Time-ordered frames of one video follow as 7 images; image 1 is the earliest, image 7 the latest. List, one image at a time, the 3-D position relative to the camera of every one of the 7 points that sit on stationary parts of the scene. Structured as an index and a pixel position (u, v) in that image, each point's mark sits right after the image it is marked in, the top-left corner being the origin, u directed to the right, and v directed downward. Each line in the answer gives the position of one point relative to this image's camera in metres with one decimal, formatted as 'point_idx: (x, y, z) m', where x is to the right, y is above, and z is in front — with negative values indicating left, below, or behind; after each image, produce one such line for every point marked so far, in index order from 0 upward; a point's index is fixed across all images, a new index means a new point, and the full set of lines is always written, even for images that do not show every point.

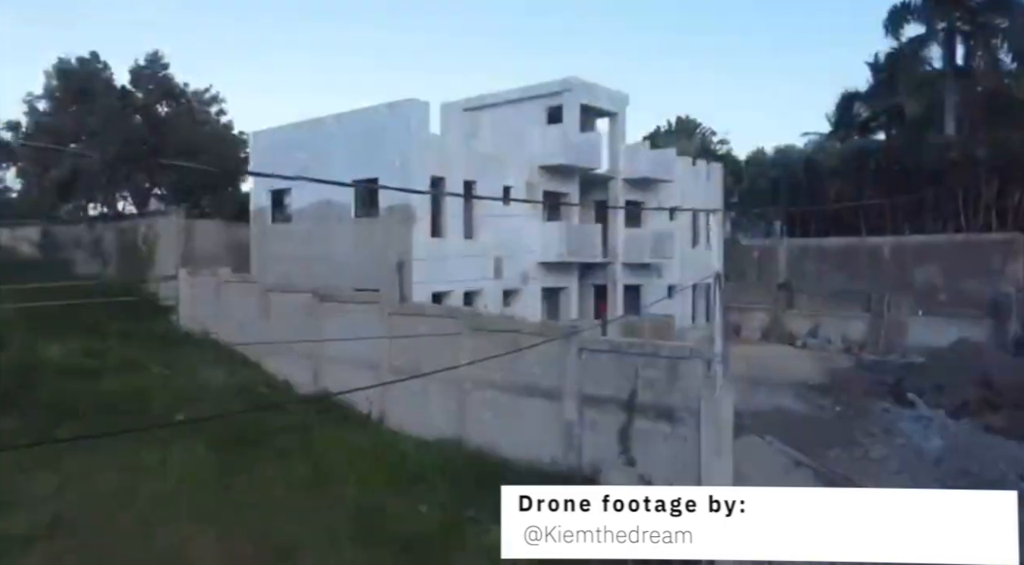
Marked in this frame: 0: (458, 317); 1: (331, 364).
0: (-1.0, -0.6, +15.4) m
1: (-4.0, -1.8, +18.8) m
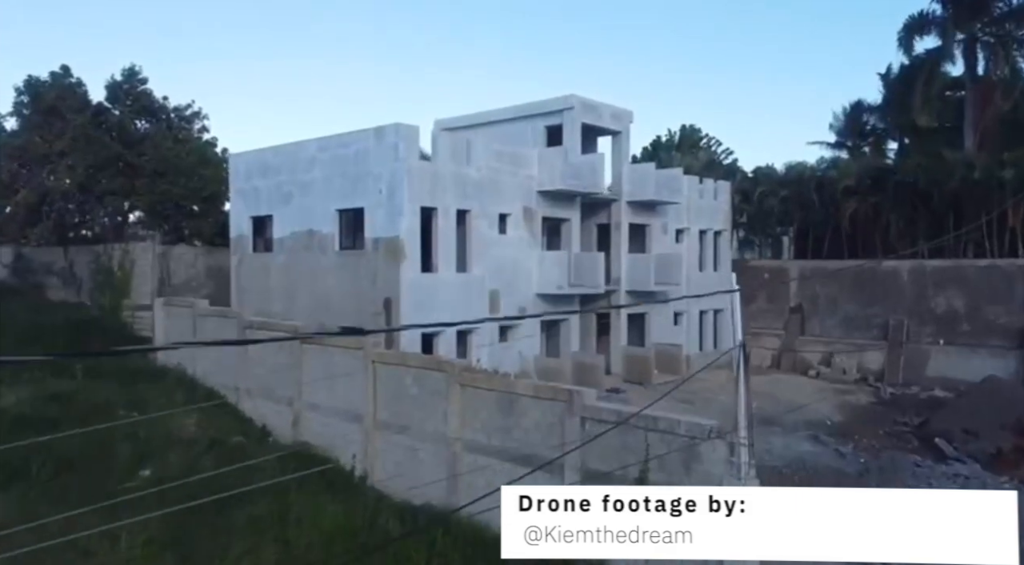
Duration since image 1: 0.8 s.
0: (-1.1, -1.4, +14.0) m
1: (-4.1, -2.6, +17.3) m
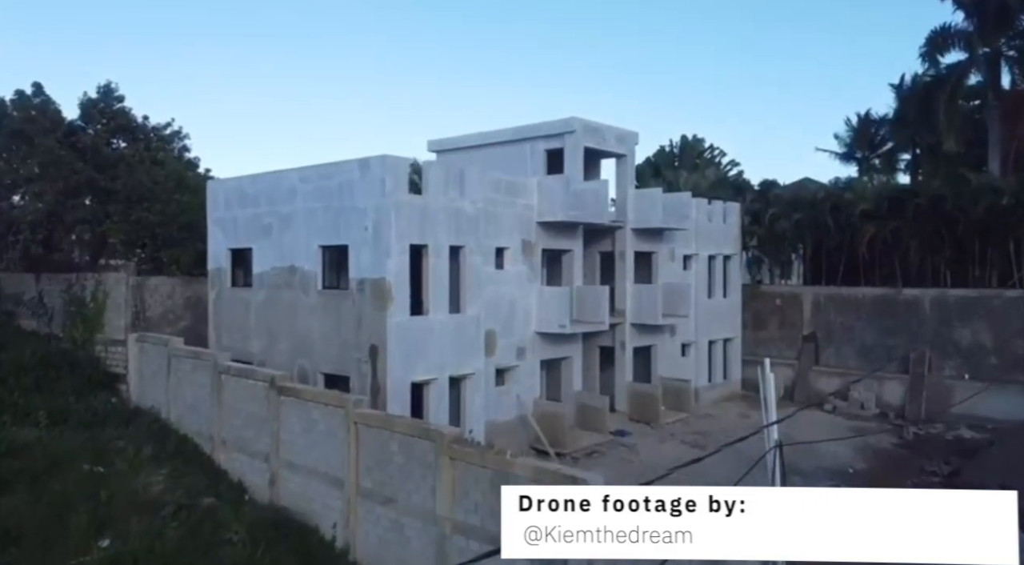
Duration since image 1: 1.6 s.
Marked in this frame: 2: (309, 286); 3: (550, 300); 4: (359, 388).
0: (-1.1, -2.3, +12.5) m
1: (-4.1, -3.5, +15.8) m
2: (-4.3, -0.1, +18.0) m
3: (+0.9, -0.4, +19.8) m
4: (-3.0, -2.1, +16.8) m
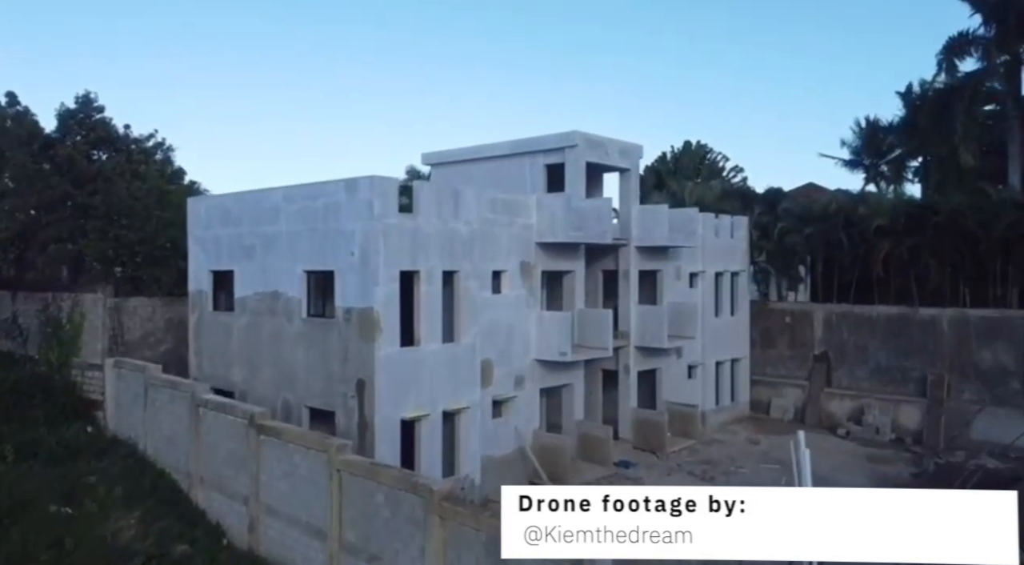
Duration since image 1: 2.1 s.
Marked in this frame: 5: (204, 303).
0: (-1.2, -2.8, +11.3) m
1: (-4.2, -4.0, +14.7) m
2: (-4.3, -0.6, +16.8) m
3: (+0.8, -0.9, +18.6) m
4: (-3.1, -2.6, +15.6) m
5: (-6.9, -0.4, +19.2) m
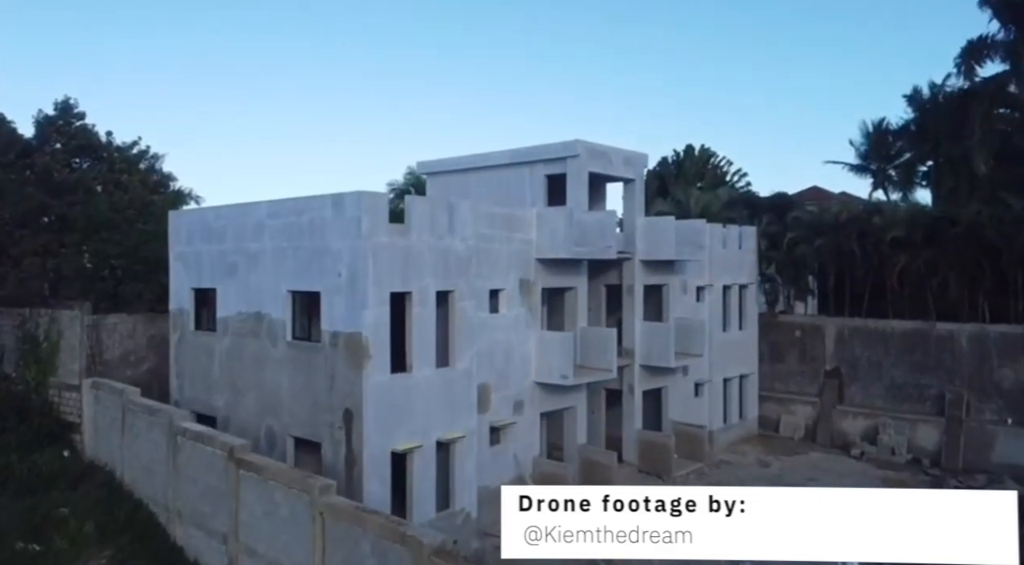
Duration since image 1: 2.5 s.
0: (-1.2, -3.2, +10.3) m
1: (-4.2, -4.4, +13.7) m
2: (-4.3, -1.0, +15.8) m
3: (+0.8, -1.3, +17.6) m
4: (-3.1, -3.0, +14.6) m
5: (-7.0, -0.8, +18.2) m
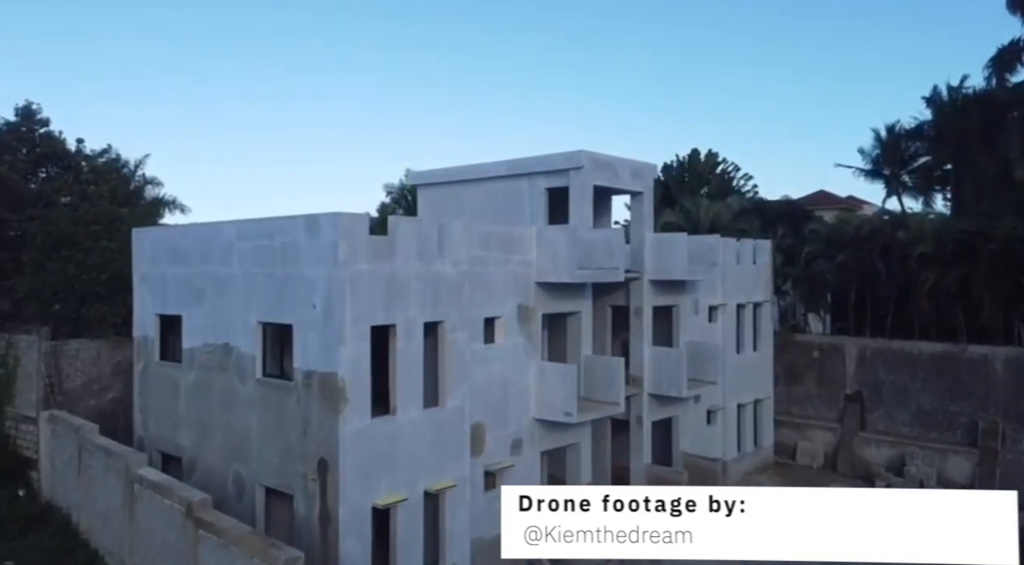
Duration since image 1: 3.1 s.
0: (-1.2, -3.7, +8.6) m
1: (-4.2, -4.9, +12.0) m
2: (-4.4, -1.5, +14.1) m
3: (+0.7, -1.8, +15.9) m
4: (-3.1, -3.5, +12.9) m
5: (-7.0, -1.3, +16.5) m
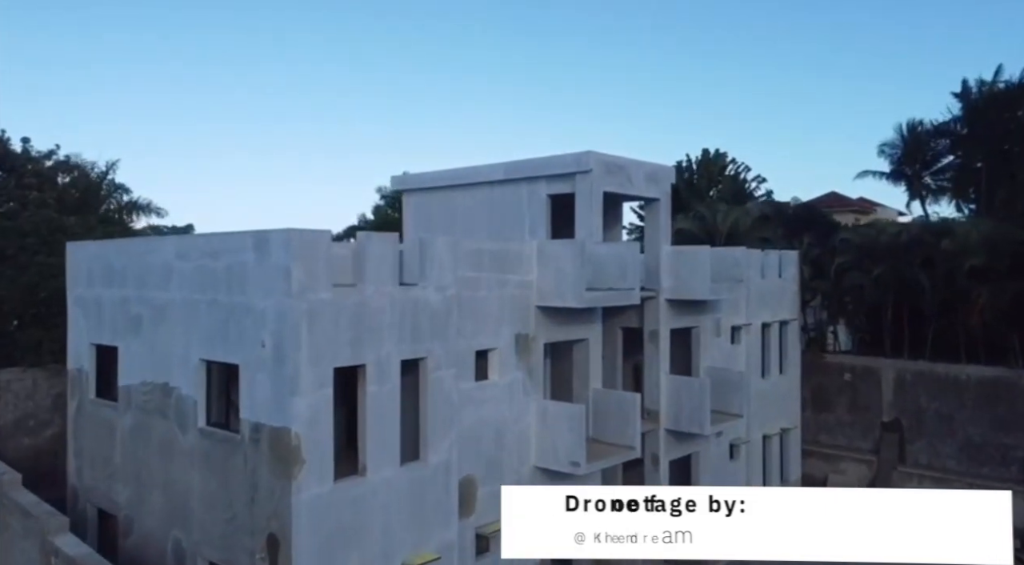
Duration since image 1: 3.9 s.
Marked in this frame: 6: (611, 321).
0: (-1.3, -4.1, +6.2) m
1: (-4.3, -5.3, +9.6) m
2: (-4.5, -1.9, +11.7) m
3: (+0.7, -2.2, +13.5) m
4: (-3.2, -3.8, +10.5) m
5: (-7.1, -1.7, +14.1) m
6: (+2.0, -0.8, +17.1) m
